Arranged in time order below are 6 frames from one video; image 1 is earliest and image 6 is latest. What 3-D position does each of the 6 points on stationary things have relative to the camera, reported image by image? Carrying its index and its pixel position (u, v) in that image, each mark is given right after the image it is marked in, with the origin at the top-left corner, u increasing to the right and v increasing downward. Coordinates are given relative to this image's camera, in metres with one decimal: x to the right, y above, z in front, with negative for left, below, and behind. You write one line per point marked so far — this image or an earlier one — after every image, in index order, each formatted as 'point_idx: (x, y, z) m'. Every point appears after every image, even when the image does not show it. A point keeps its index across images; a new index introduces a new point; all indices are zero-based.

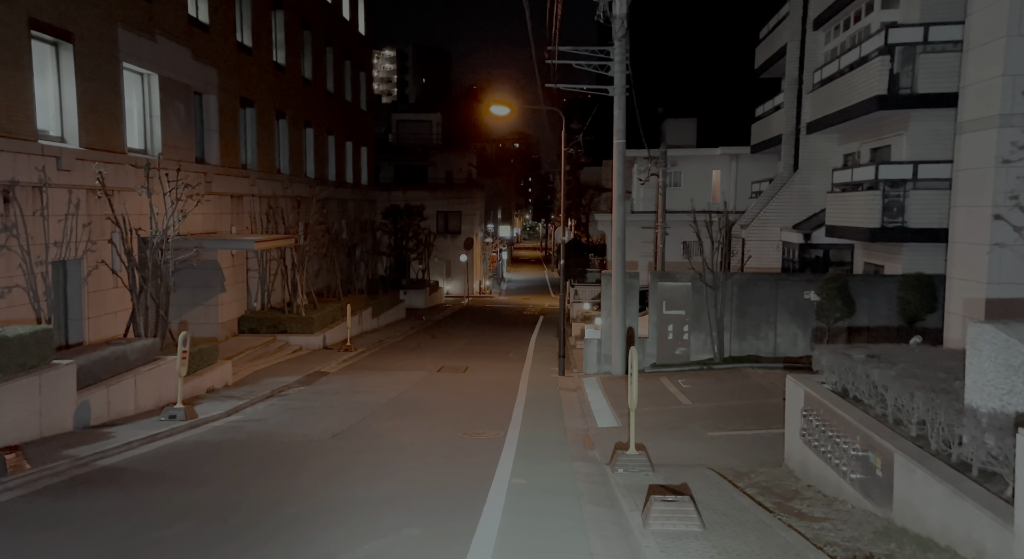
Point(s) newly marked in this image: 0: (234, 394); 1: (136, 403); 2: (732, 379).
0: (-5.6, -2.3, +17.3) m
1: (-6.2, -2.1, +14.4) m
2: (+4.5, -2.0, +17.4) m
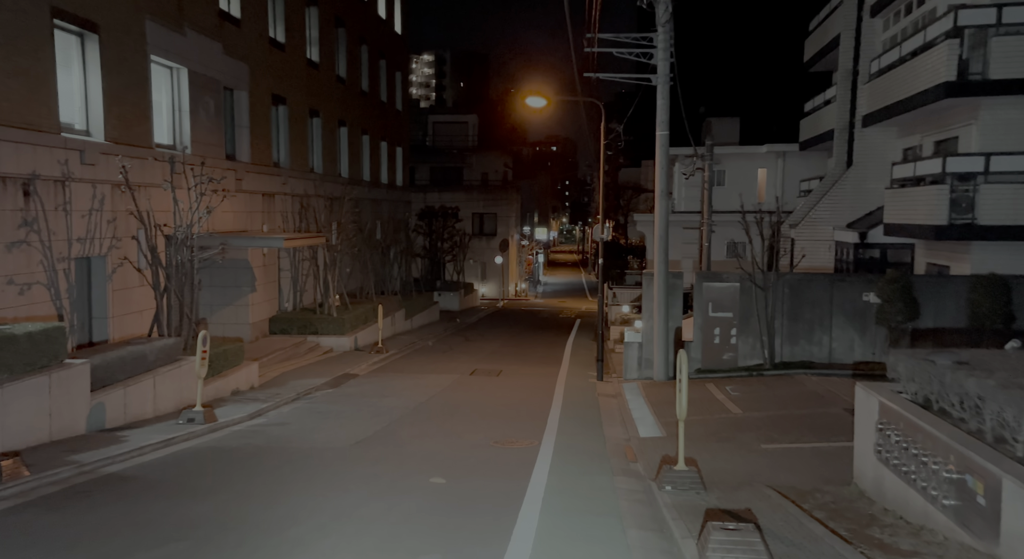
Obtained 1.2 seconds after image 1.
0: (-4.9, -2.3, +16.6) m
1: (-5.7, -2.0, +13.8) m
2: (+5.1, -2.1, +16.3) m
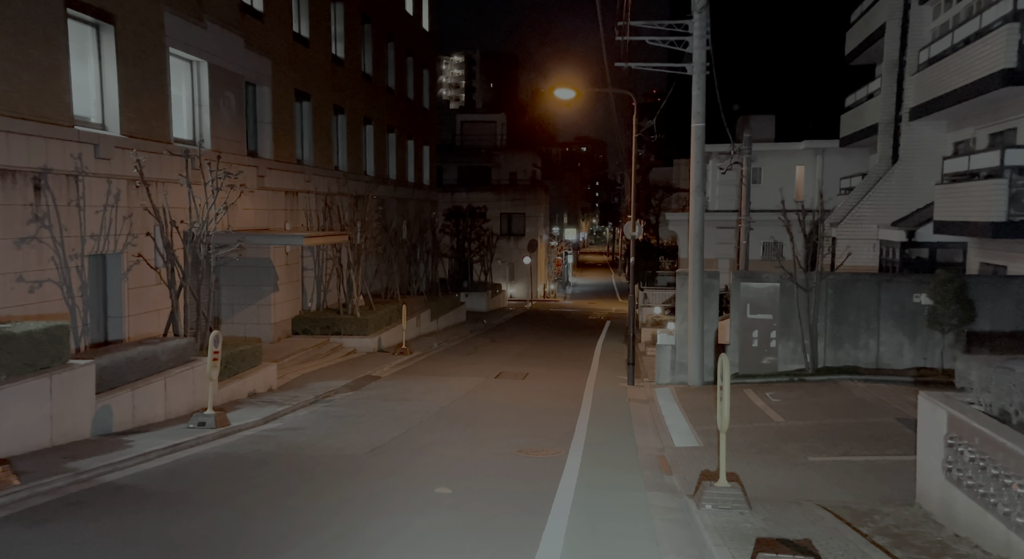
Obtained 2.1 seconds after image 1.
0: (-4.4, -2.2, +16.0) m
1: (-5.3, -2.0, +13.2) m
2: (+5.6, -2.1, +15.4) m
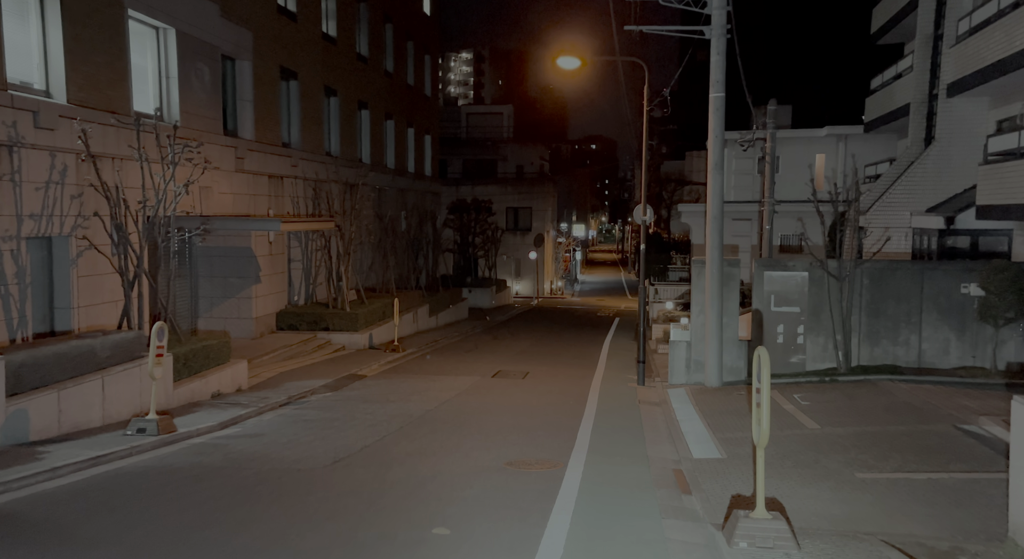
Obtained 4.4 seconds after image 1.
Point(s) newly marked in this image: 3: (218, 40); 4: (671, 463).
0: (-4.5, -2.0, +14.2) m
1: (-5.4, -1.7, +11.4) m
2: (+5.5, -1.8, +13.4) m
3: (-6.8, +5.5, +19.8) m
4: (+2.0, -2.2, +10.6) m
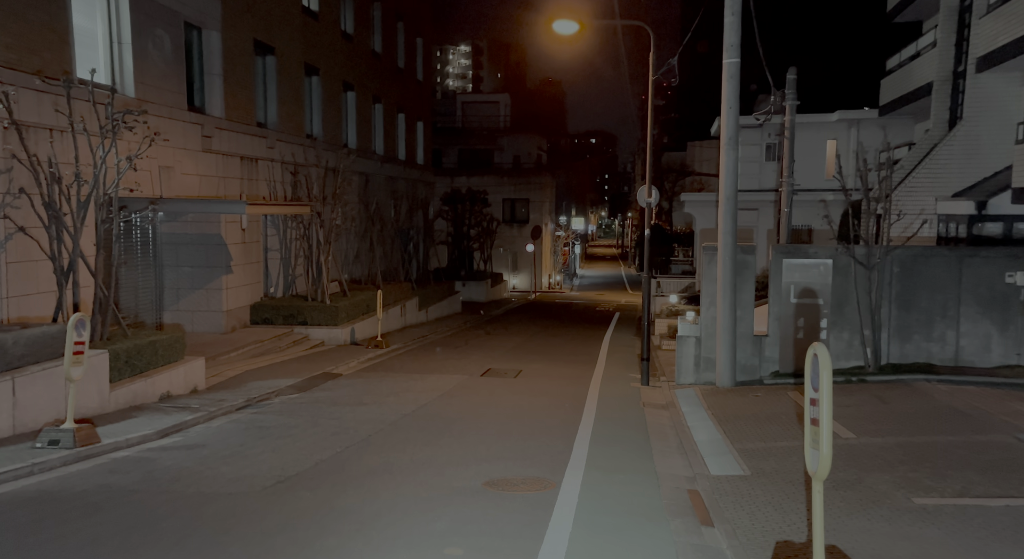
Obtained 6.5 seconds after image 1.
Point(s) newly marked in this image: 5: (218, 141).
0: (-4.6, -1.8, +12.5) m
1: (-5.6, -1.6, +9.7) m
2: (+5.3, -1.7, +11.7) m
3: (-6.9, +5.7, +18.0) m
4: (+1.8, -2.1, +8.9) m
5: (-6.6, +3.1, +19.6) m
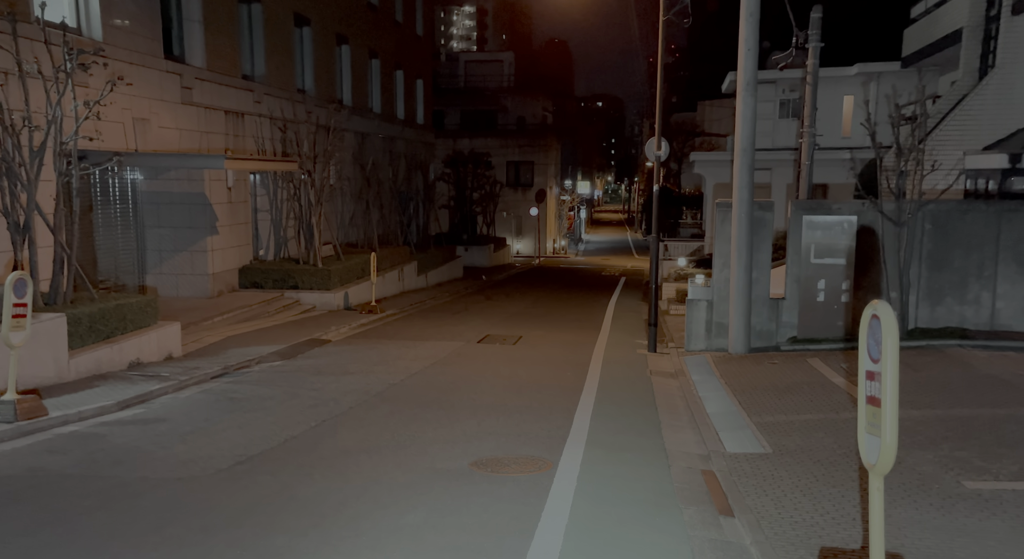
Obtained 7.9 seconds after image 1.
0: (-4.7, -1.3, +11.5) m
1: (-5.6, -1.1, +8.7) m
2: (+5.3, -1.1, +10.7) m
3: (-7.0, +6.5, +16.8) m
4: (+1.7, -1.6, +7.9) m
5: (-6.7, +4.0, +18.4) m
